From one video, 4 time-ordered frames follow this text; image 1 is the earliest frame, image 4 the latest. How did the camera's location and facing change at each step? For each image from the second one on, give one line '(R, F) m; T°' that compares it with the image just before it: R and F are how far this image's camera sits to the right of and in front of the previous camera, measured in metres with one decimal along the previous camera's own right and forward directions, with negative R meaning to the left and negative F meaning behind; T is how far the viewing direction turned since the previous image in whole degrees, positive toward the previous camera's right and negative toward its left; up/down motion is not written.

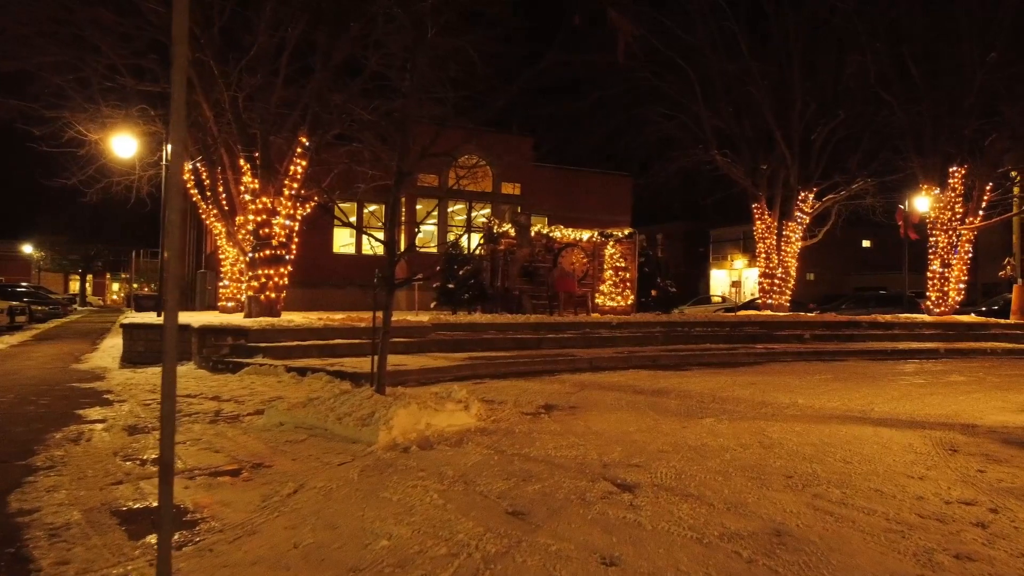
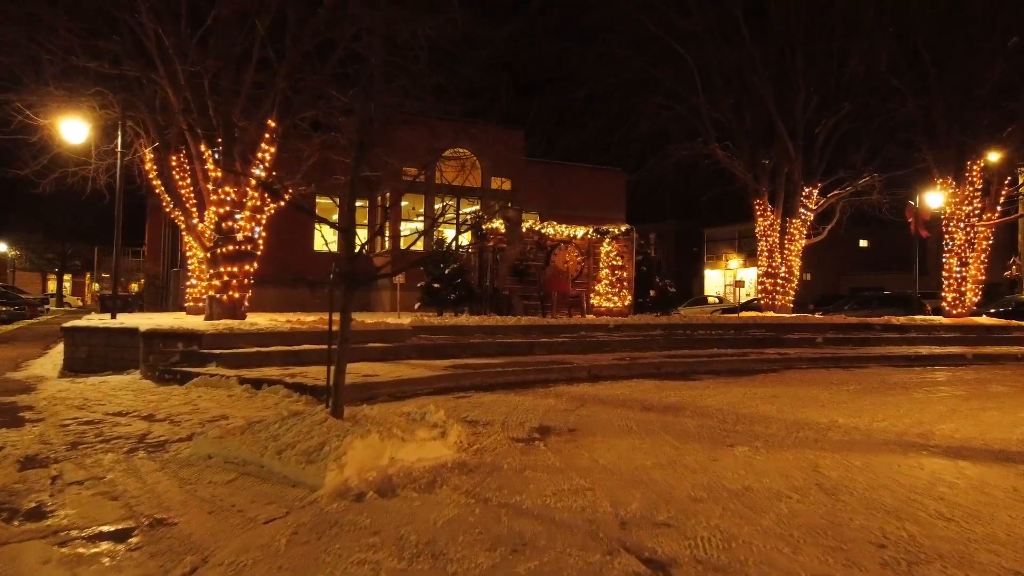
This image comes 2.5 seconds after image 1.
(0.0, +1.5) m; +1°
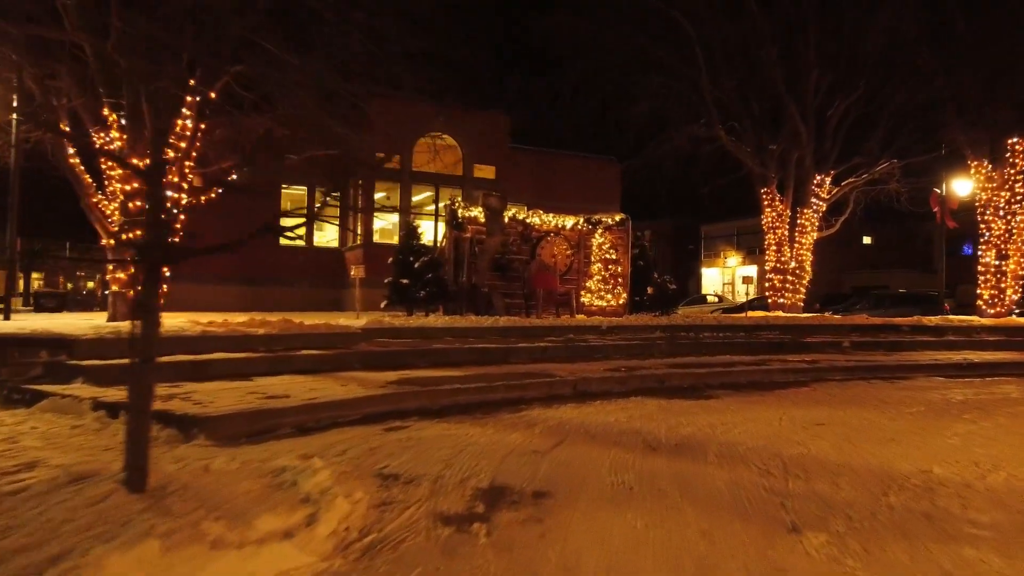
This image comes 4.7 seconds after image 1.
(+0.4, +2.6) m; 0°
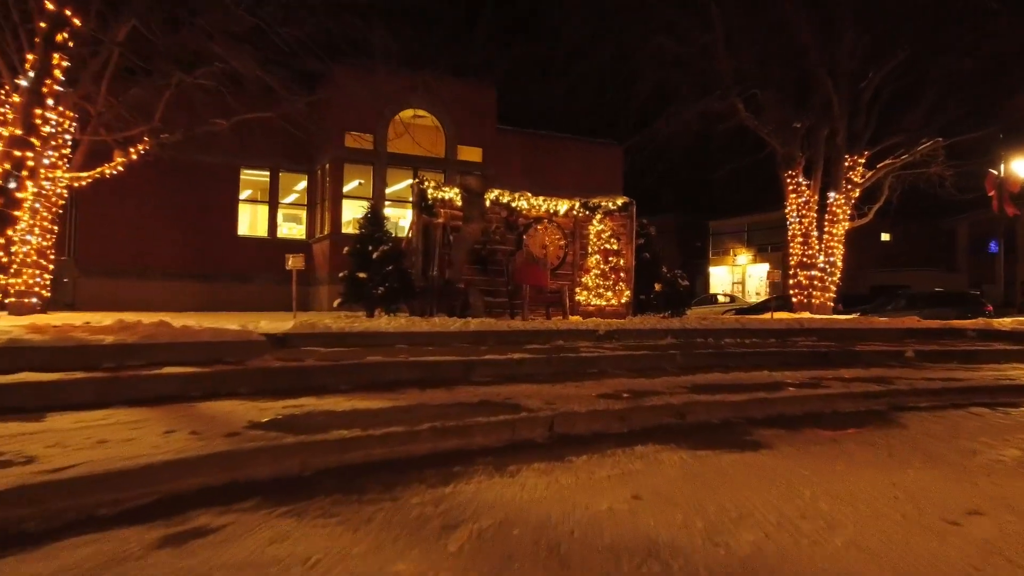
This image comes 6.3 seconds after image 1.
(+0.5, +3.3) m; 0°
